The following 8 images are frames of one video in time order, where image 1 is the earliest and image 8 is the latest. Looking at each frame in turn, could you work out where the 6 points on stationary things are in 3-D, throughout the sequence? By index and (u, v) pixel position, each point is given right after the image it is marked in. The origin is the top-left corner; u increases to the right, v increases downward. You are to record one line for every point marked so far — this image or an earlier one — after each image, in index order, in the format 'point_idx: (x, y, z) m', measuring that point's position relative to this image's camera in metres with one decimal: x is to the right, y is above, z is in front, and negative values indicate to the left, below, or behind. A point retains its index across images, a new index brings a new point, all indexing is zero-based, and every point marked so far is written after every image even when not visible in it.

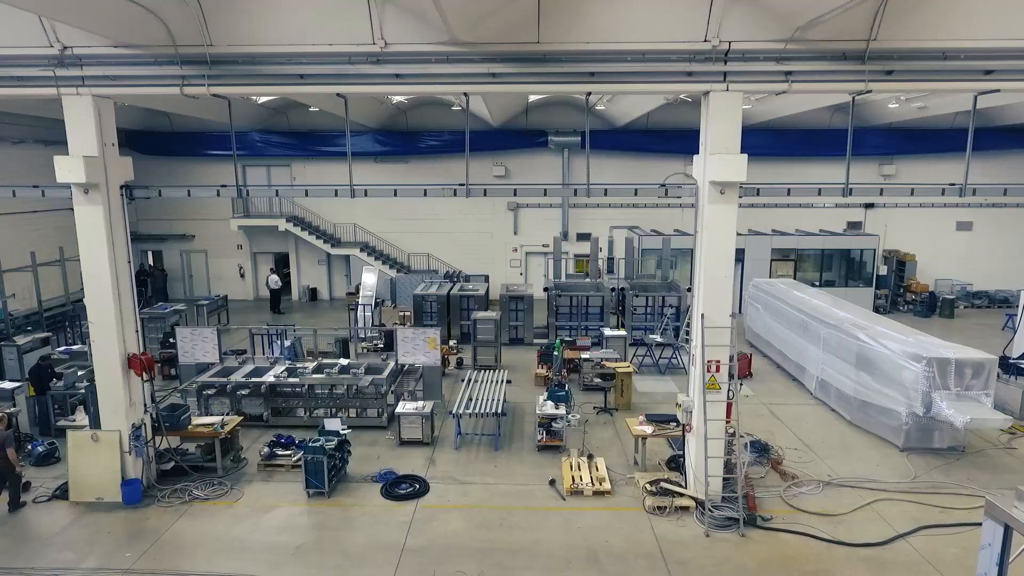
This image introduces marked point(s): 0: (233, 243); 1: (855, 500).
0: (-8.3, +1.3, +18.6) m
1: (+4.1, -2.5, +7.5) m
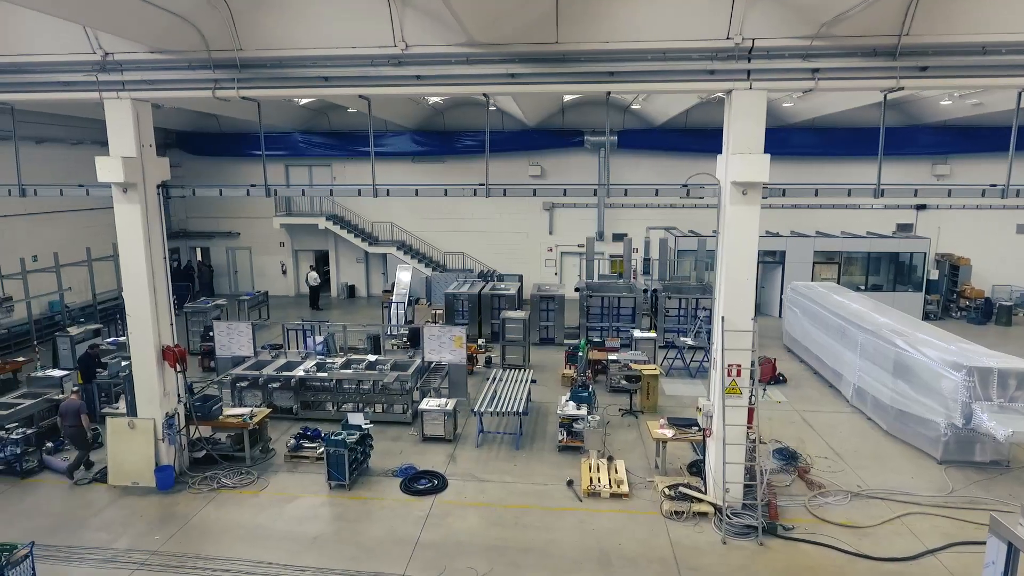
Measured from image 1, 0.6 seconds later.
0: (-7.3, +1.5, +19.2) m
1: (+4.3, -2.6, +7.2) m
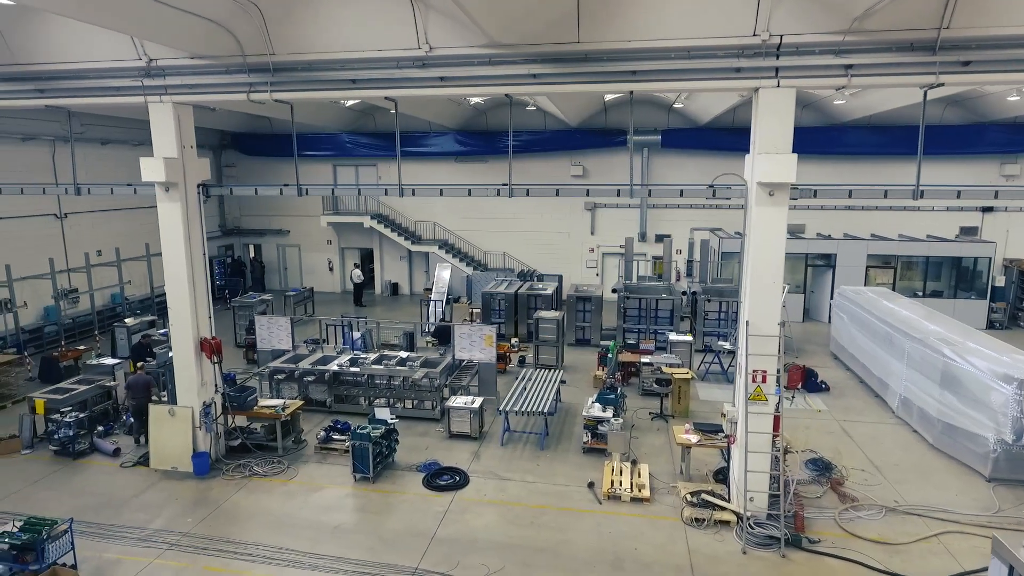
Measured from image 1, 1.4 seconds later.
0: (-6.0, +1.6, +19.8) m
1: (+4.5, -2.7, +6.8) m
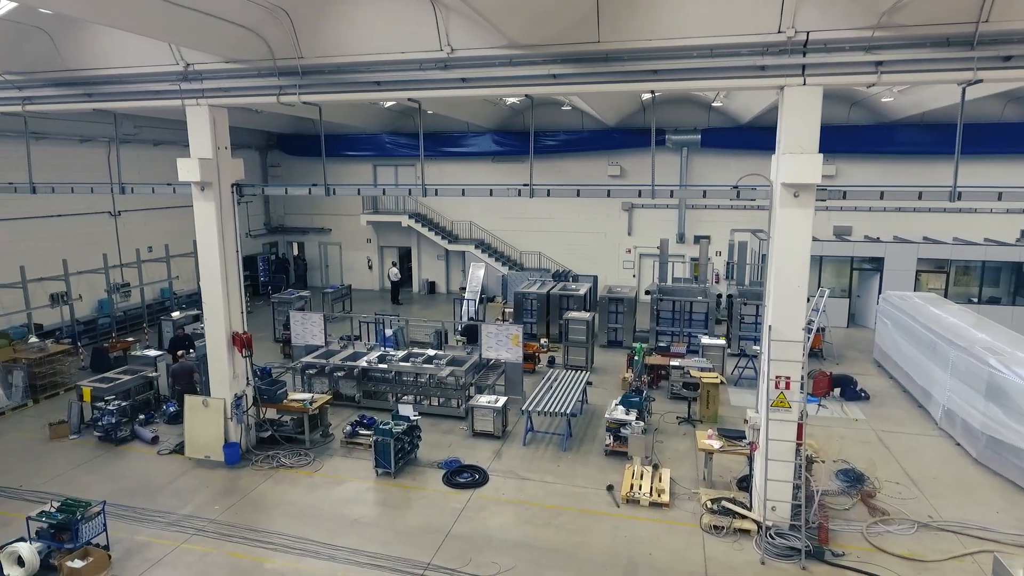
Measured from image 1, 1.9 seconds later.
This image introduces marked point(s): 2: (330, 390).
0: (-4.8, +1.7, +20.2) m
1: (+4.6, -2.7, +6.5) m
2: (-3.0, -1.7, +10.3) m
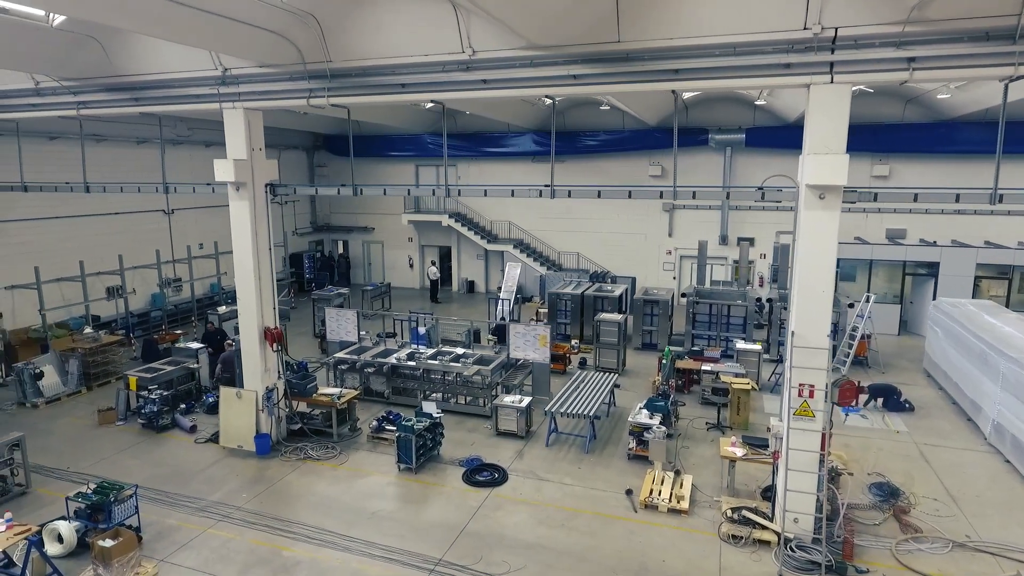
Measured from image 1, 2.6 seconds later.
0: (-3.5, +1.7, +20.5) m
1: (+4.8, -2.8, +6.2) m
2: (-2.6, -1.6, +10.5) m
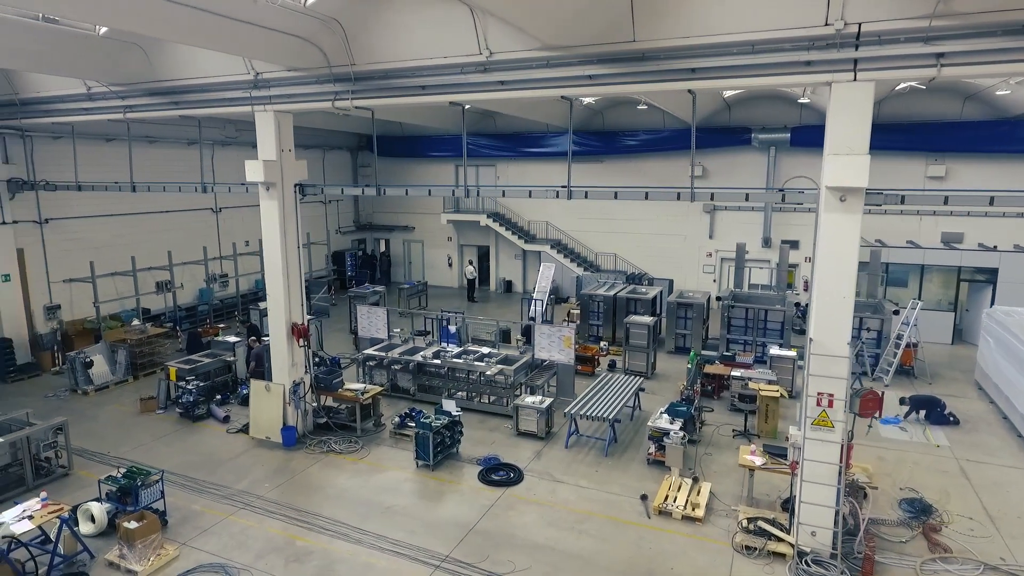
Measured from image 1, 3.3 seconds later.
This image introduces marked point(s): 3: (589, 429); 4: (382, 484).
0: (-2.3, +1.8, +20.7) m
1: (+4.8, -2.9, +5.8) m
2: (-2.1, -1.6, +10.7) m
3: (+1.2, -2.1, +9.5) m
4: (-1.6, -2.5, +7.8) m
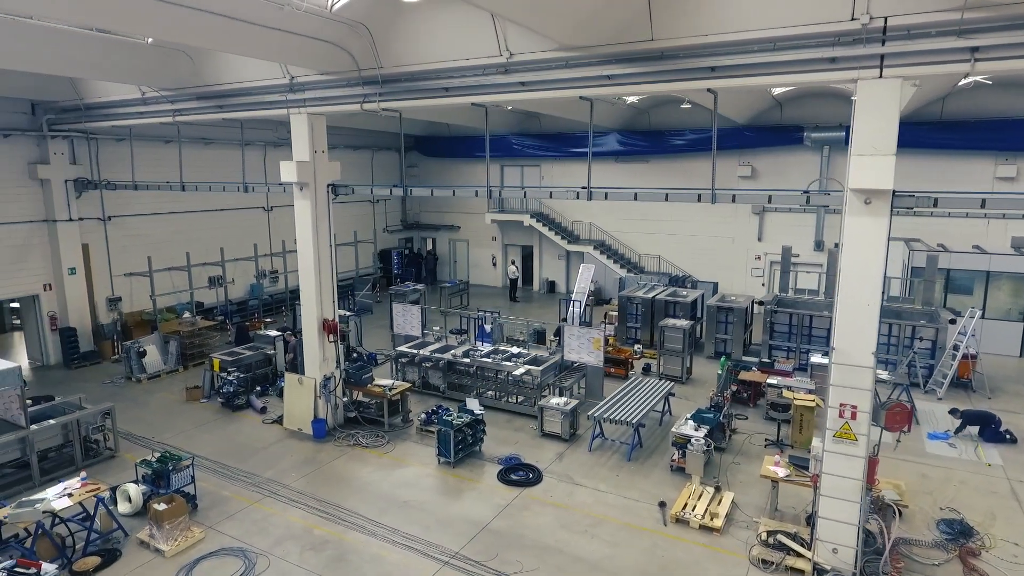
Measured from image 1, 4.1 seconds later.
0: (-0.8, +1.8, +20.9) m
1: (+4.8, -3.0, +5.4) m
2: (-1.6, -1.6, +10.9) m
3: (+1.6, -2.2, +9.4) m
4: (-1.4, -2.4, +8.0) m
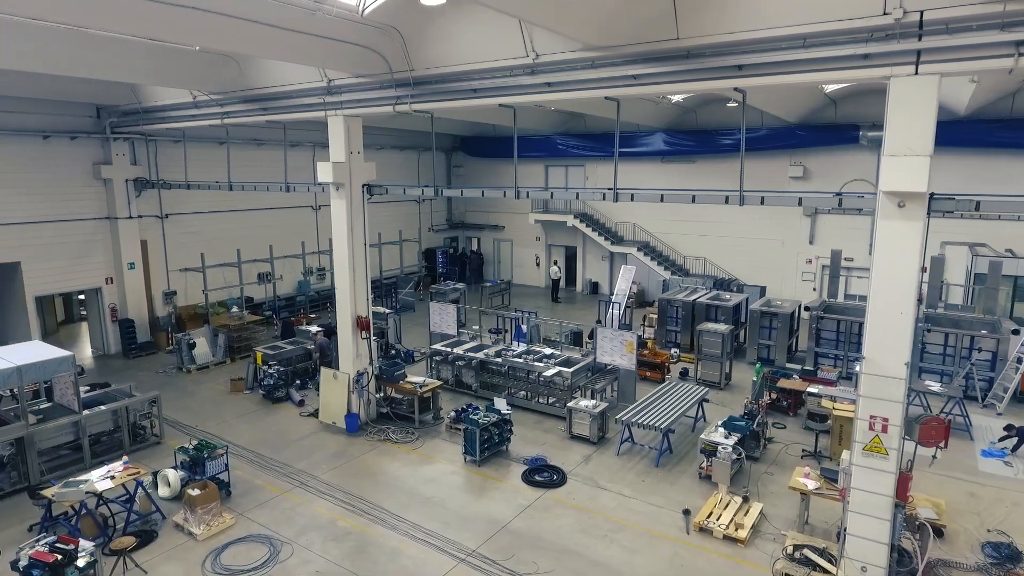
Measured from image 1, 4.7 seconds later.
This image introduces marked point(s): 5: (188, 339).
0: (+0.7, +1.8, +20.9) m
1: (+4.9, -3.1, +5.0) m
2: (-1.0, -1.6, +11.0) m
3: (+2.0, -2.2, +9.2) m
4: (-1.1, -2.4, +8.1) m
5: (-6.1, -1.0, +11.8) m
